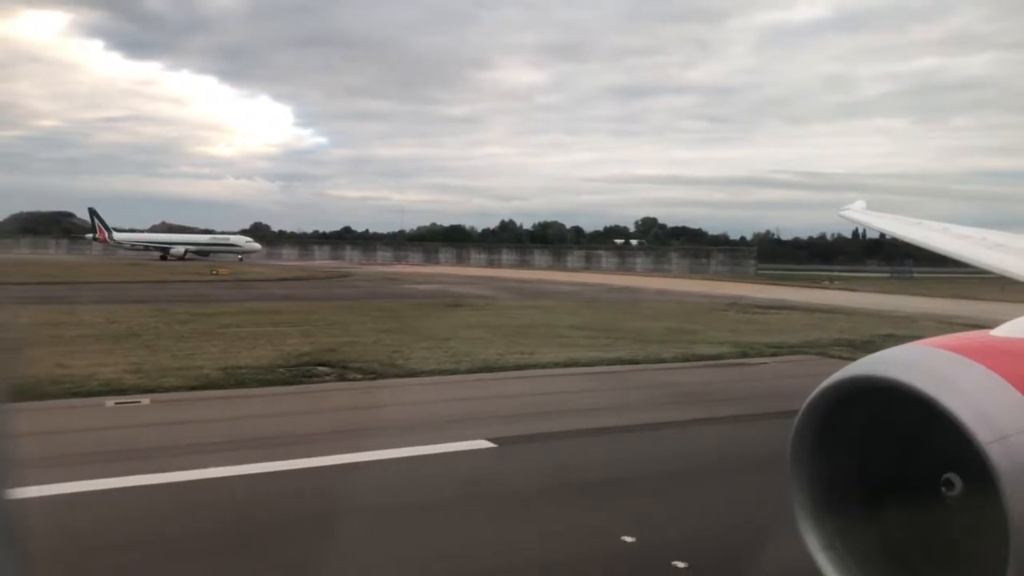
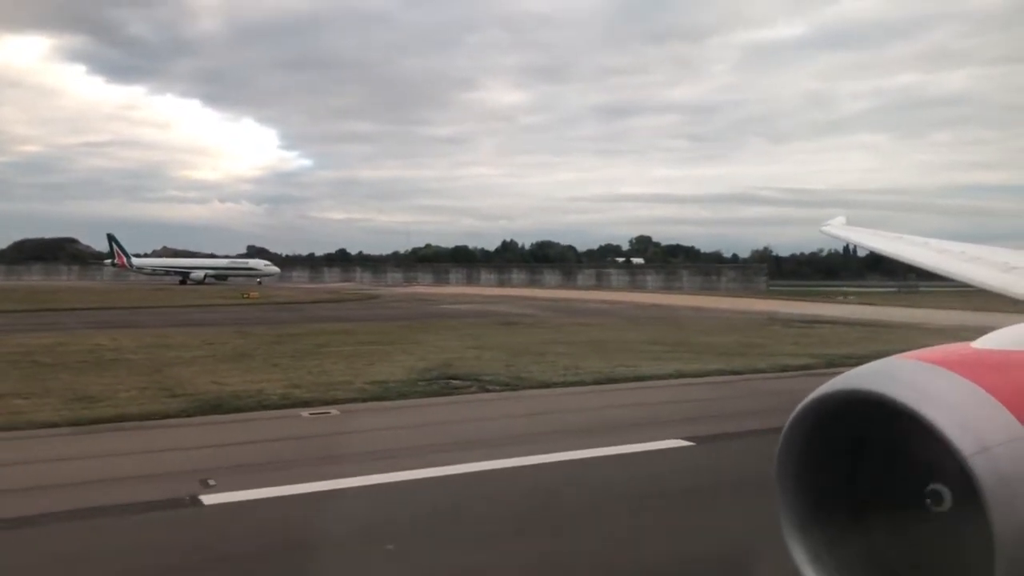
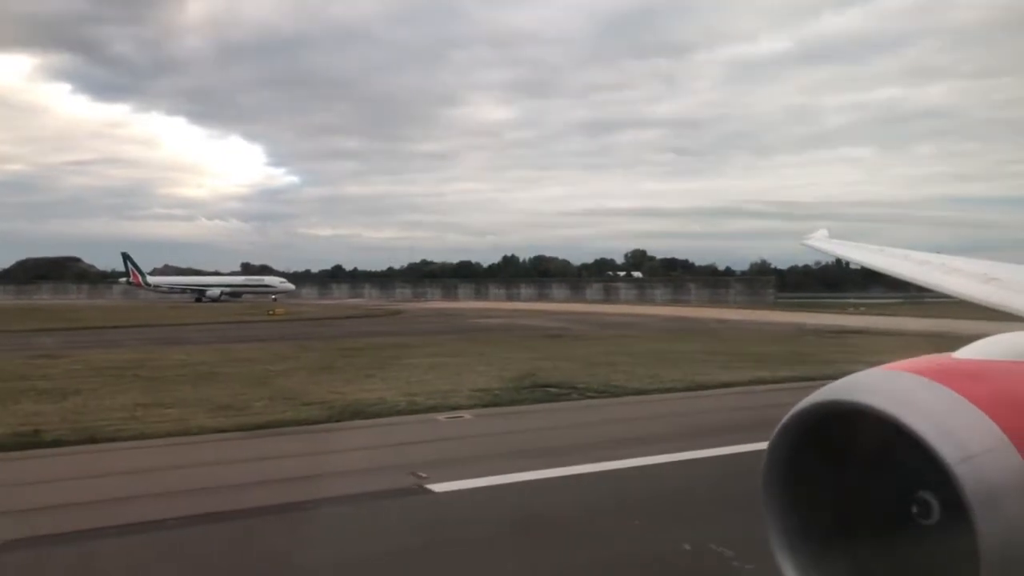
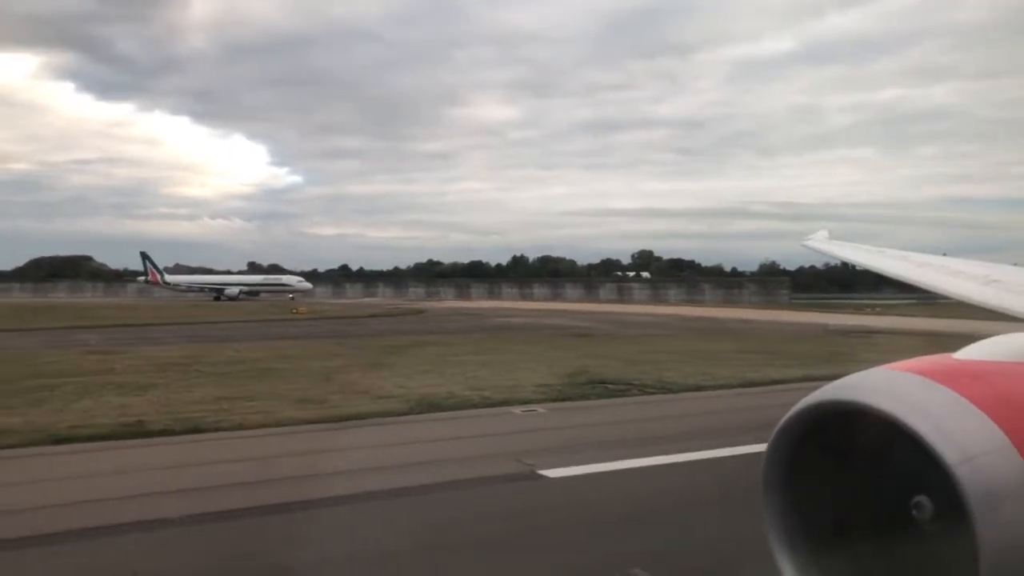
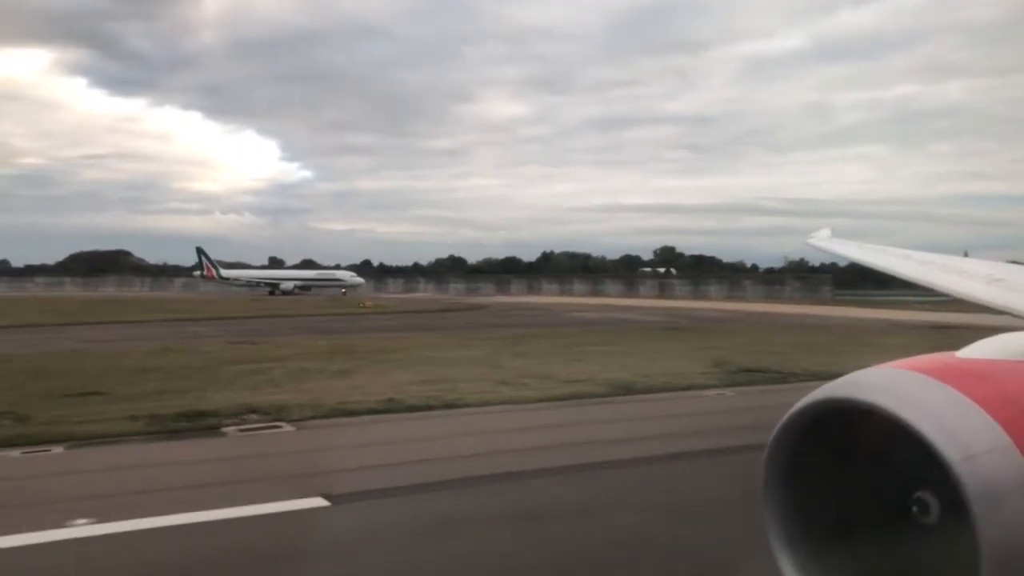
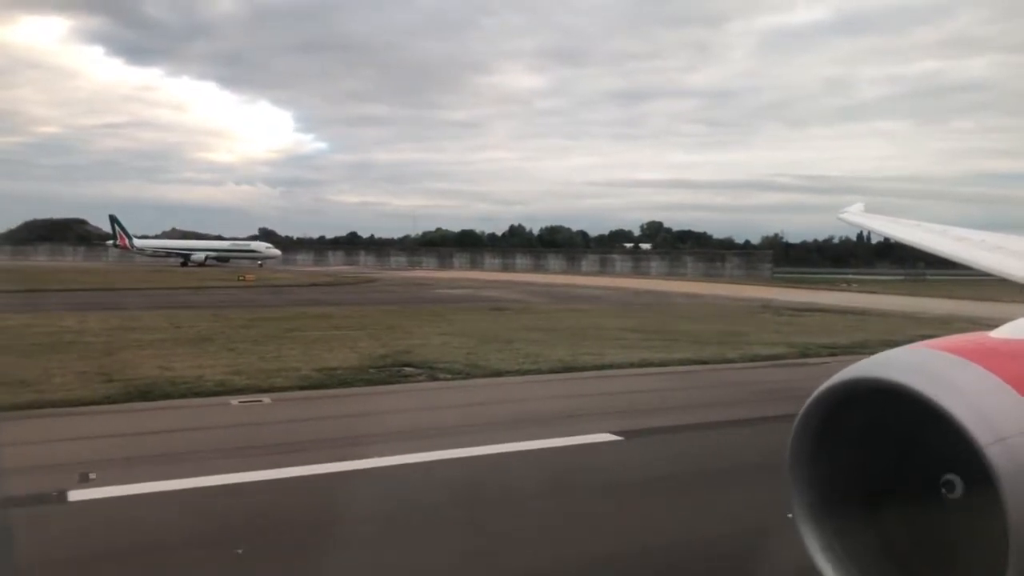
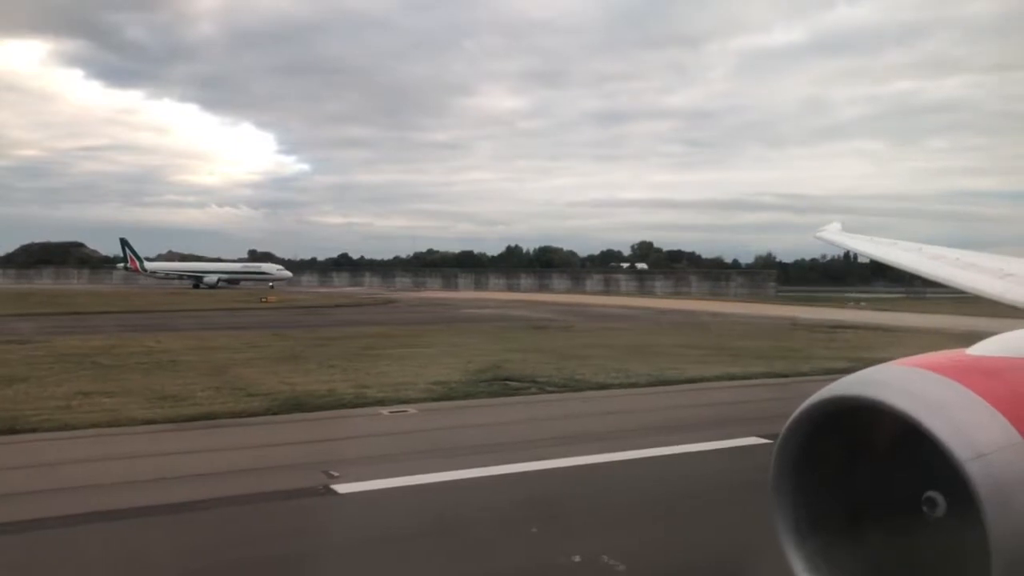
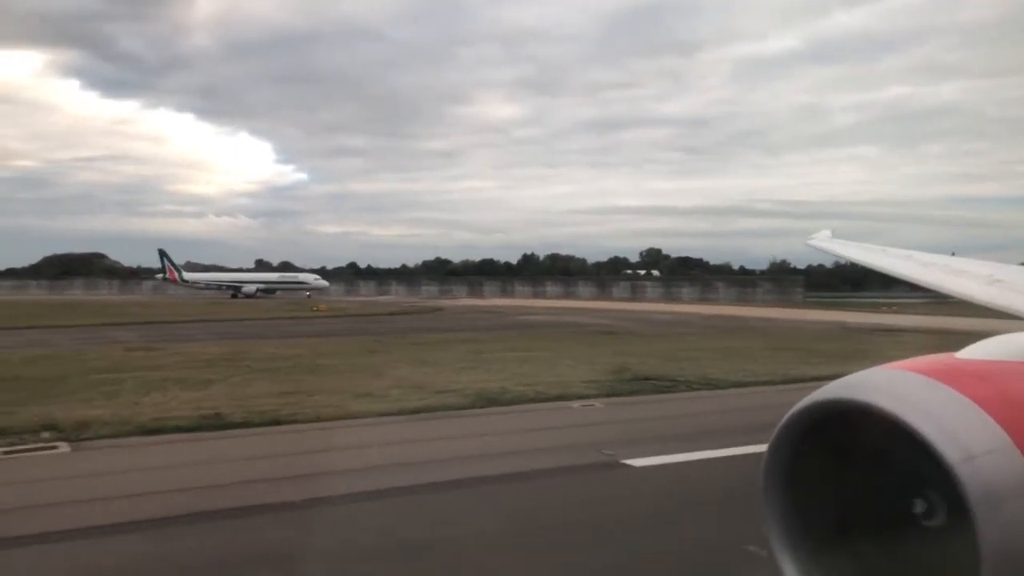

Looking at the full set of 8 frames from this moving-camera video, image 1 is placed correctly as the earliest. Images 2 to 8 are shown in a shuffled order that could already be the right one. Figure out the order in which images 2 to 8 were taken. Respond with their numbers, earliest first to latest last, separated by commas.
6, 2, 7, 3, 4, 8, 5
